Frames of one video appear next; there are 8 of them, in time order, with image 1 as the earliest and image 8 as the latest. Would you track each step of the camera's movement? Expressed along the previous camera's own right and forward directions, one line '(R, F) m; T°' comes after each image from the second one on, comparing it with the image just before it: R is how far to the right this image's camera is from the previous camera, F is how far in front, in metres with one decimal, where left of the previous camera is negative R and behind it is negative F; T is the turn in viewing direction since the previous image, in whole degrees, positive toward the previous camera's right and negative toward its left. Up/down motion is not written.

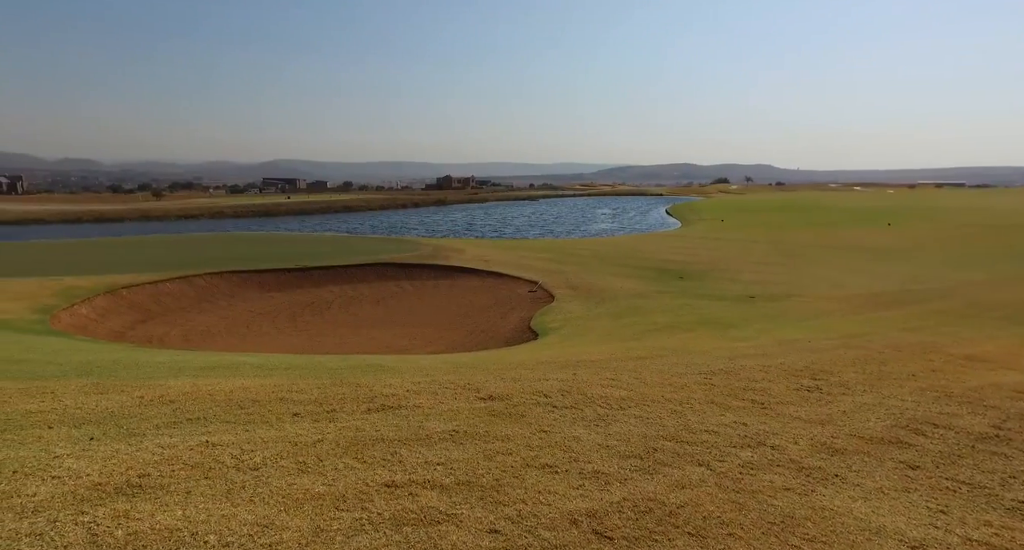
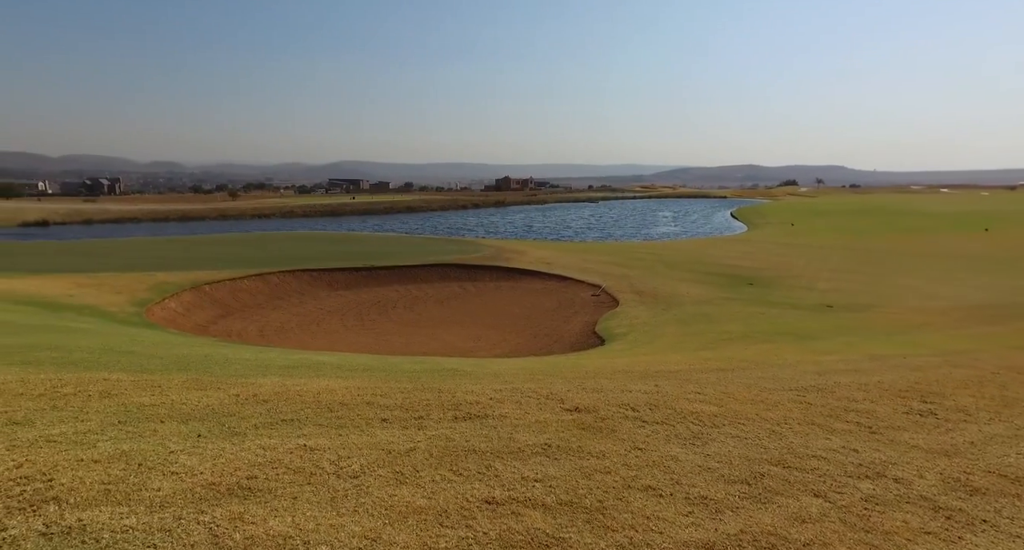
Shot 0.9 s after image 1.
(-0.3, +0.1) m; -6°
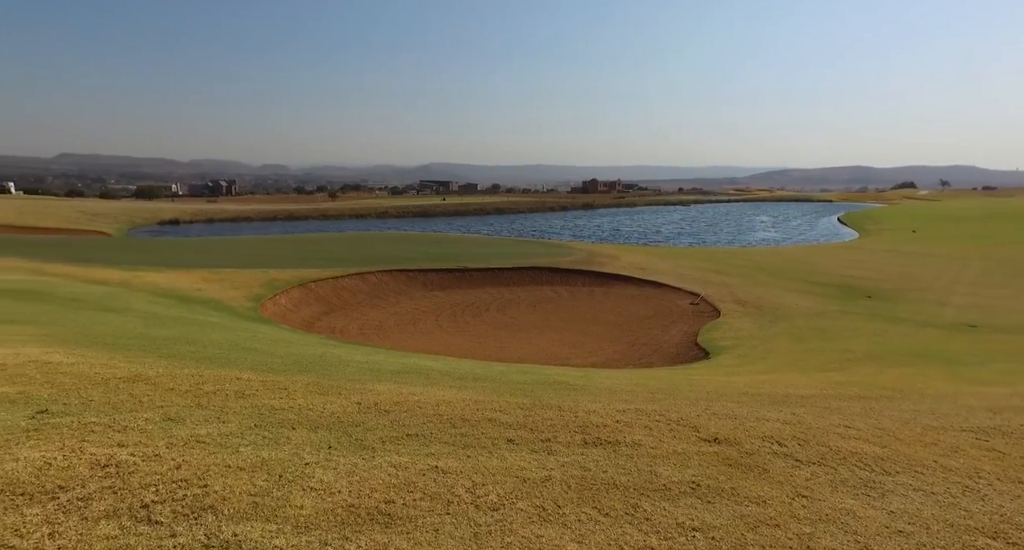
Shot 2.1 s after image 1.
(-0.5, +0.3) m; -8°
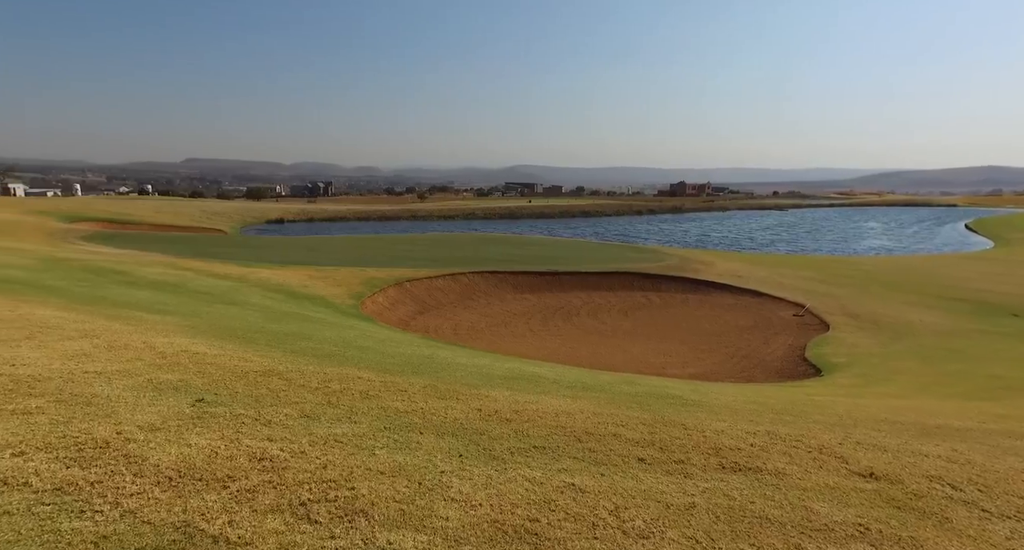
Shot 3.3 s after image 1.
(-0.5, +0.1) m; -8°
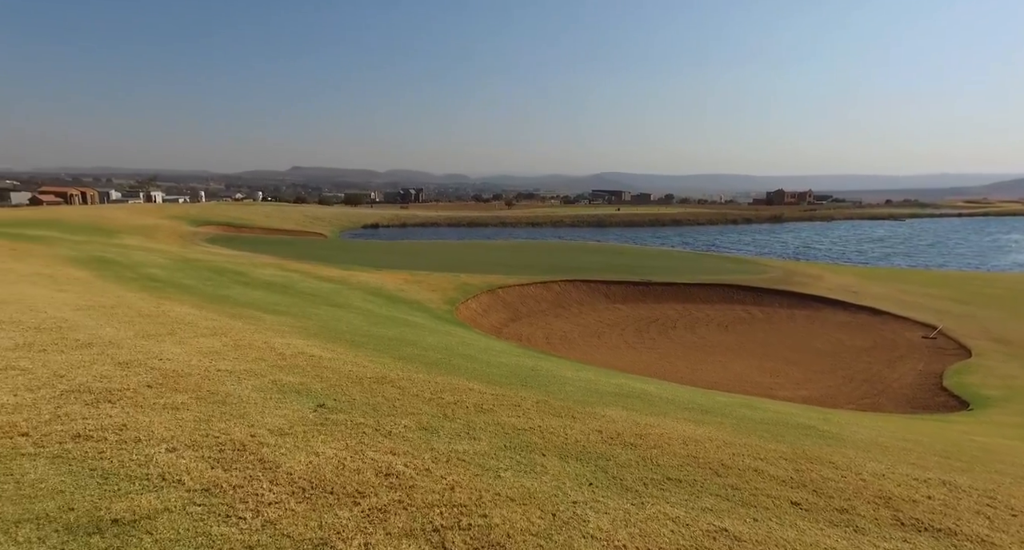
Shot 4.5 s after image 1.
(-0.4, +0.3) m; -8°
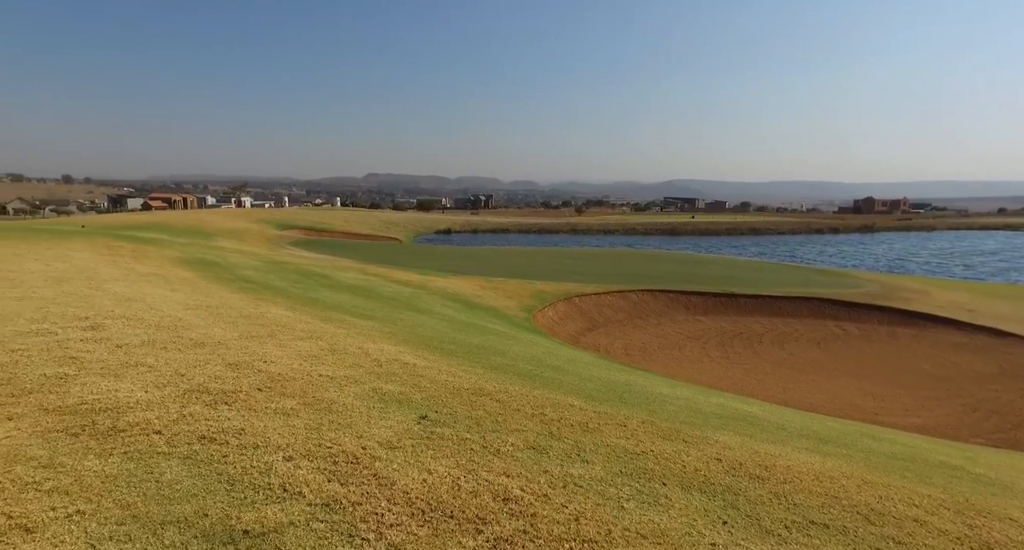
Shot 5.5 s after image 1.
(-0.5, +0.3) m; -7°
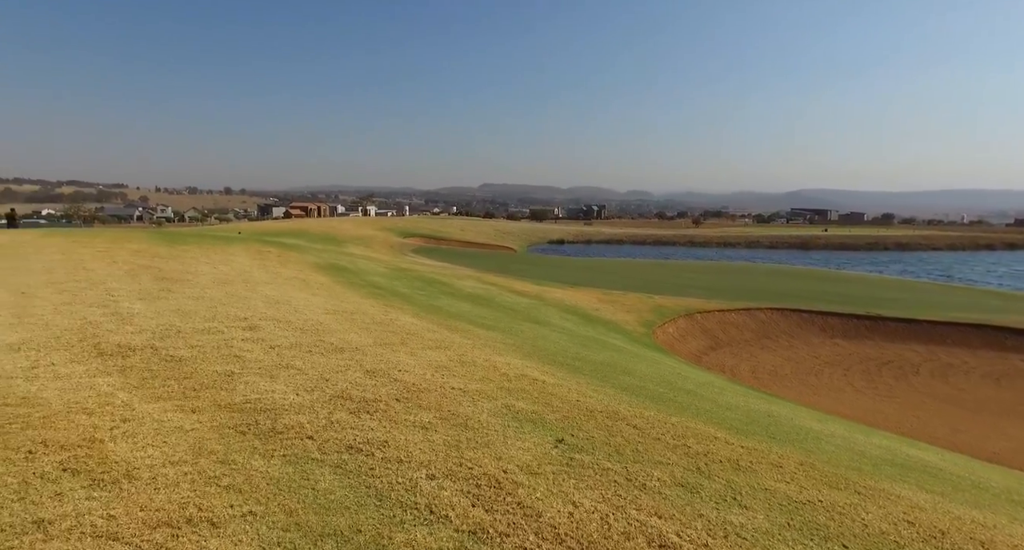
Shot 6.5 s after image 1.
(-0.3, +0.2) m; -11°
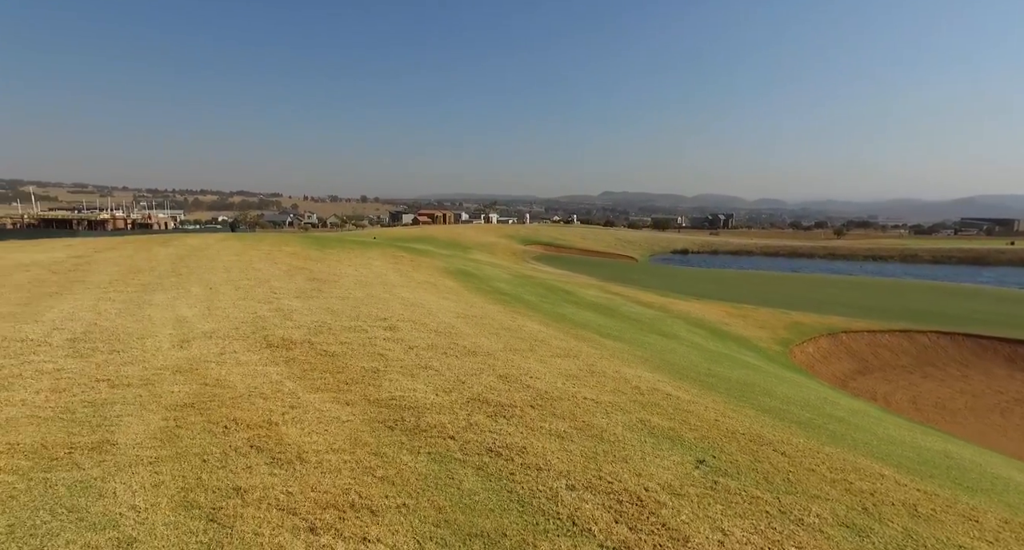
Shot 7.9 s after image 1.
(-0.2, 0.0) m; -12°
